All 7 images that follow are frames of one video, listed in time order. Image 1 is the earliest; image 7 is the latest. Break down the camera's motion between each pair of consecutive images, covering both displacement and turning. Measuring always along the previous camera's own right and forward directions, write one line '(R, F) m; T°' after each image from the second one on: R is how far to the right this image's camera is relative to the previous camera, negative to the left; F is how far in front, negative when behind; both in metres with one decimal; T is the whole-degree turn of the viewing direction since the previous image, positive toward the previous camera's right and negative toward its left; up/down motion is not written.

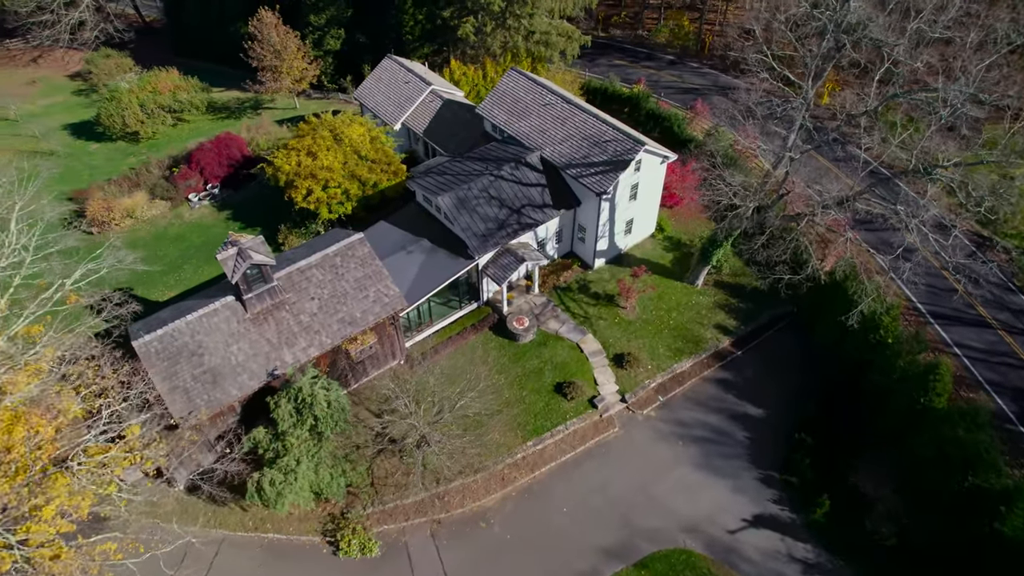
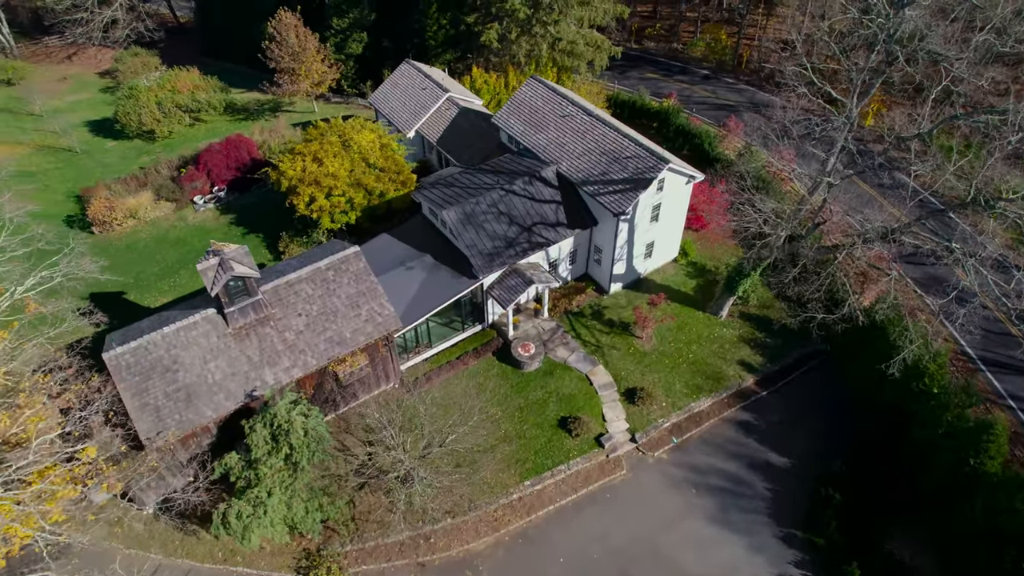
(+1.0, +2.3) m; -3°
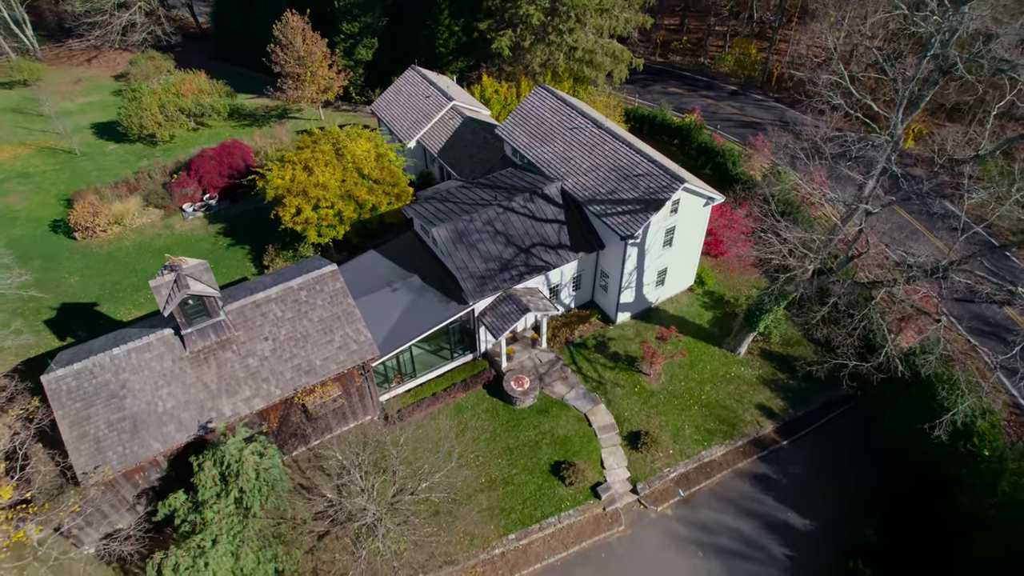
(+1.1, +2.7) m; -2°
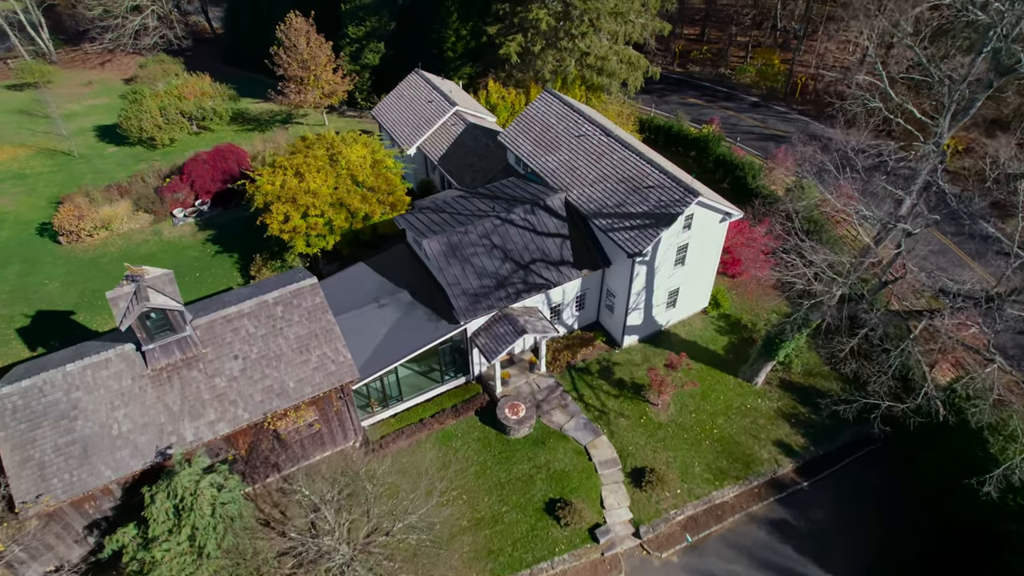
(+0.7, +2.1) m; -1°
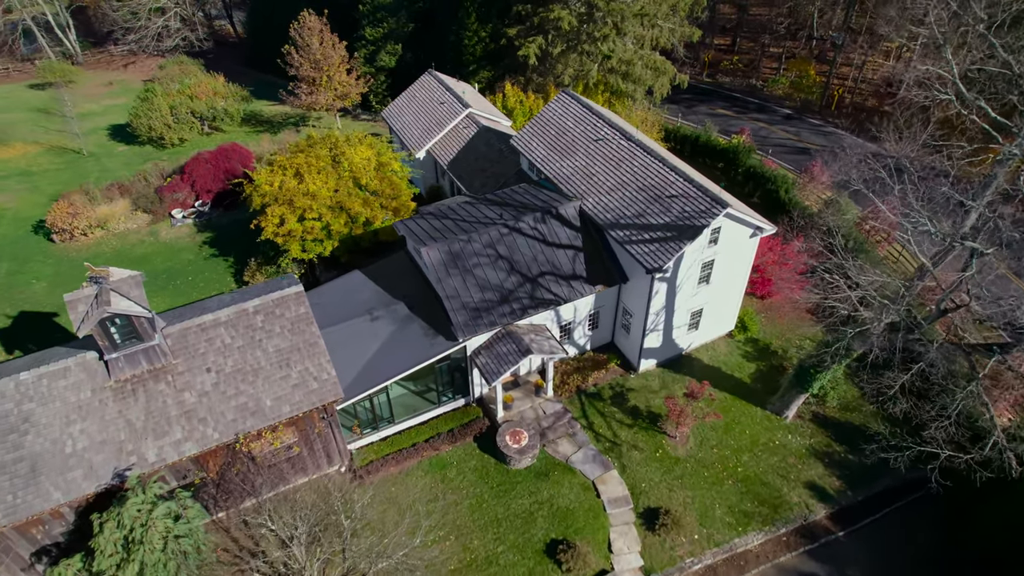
(+0.5, +2.2) m; -2°
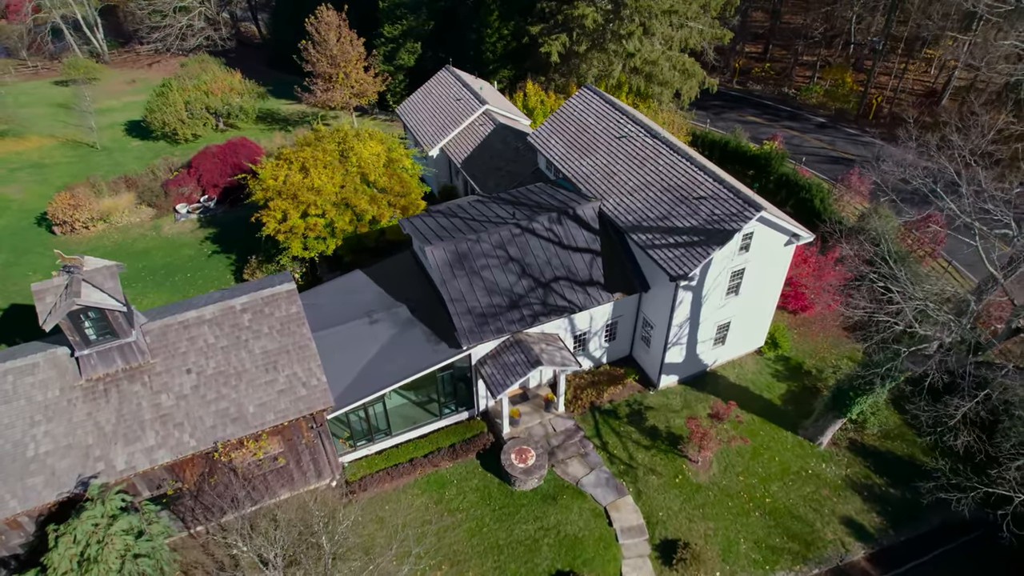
(+0.3, +1.8) m; -2°
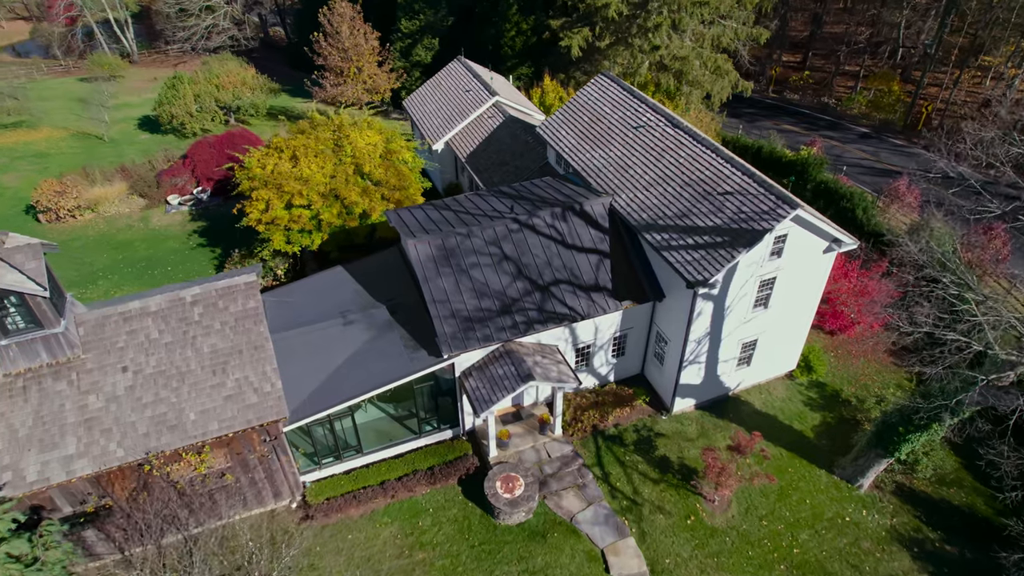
(+0.9, +2.6) m; -2°
